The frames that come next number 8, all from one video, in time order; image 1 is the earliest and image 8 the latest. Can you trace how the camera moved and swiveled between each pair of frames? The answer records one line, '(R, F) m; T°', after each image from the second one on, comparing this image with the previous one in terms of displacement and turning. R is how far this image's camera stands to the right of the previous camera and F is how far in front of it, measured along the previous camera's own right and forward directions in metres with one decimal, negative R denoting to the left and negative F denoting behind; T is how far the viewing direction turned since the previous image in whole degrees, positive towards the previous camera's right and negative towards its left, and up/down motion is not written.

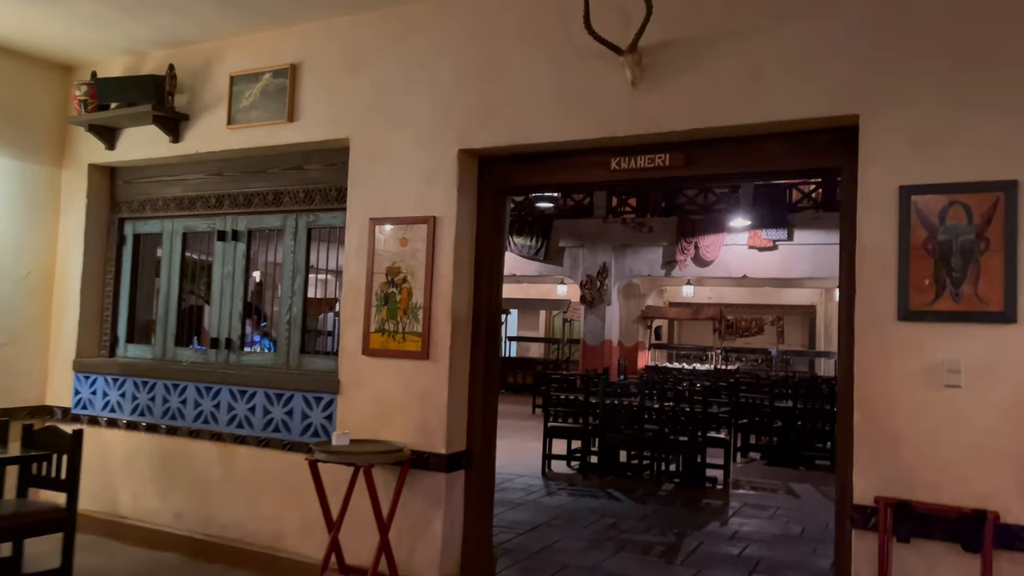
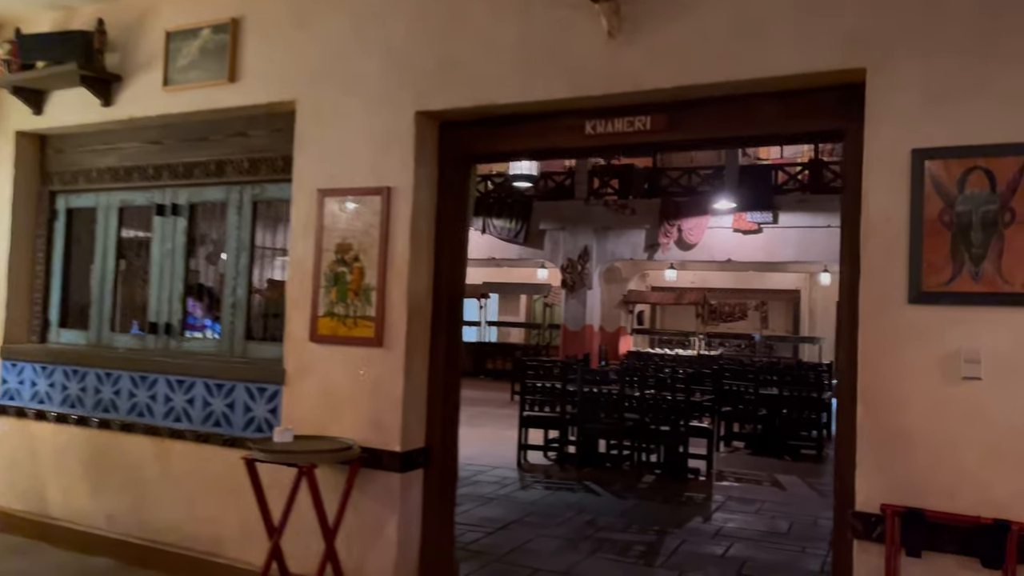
(+0.1, +0.4) m; +1°
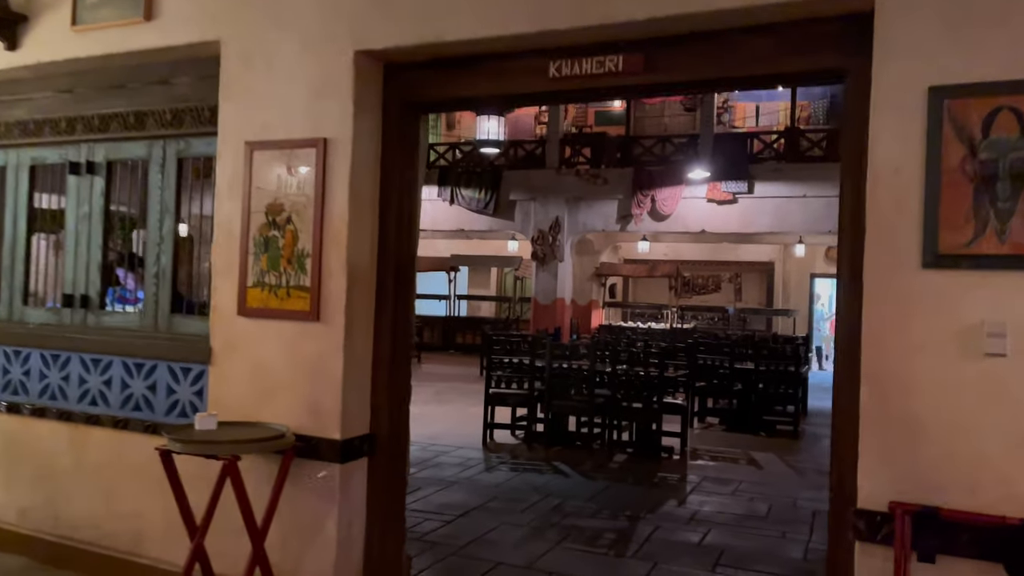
(+0.1, +0.4) m; +2°
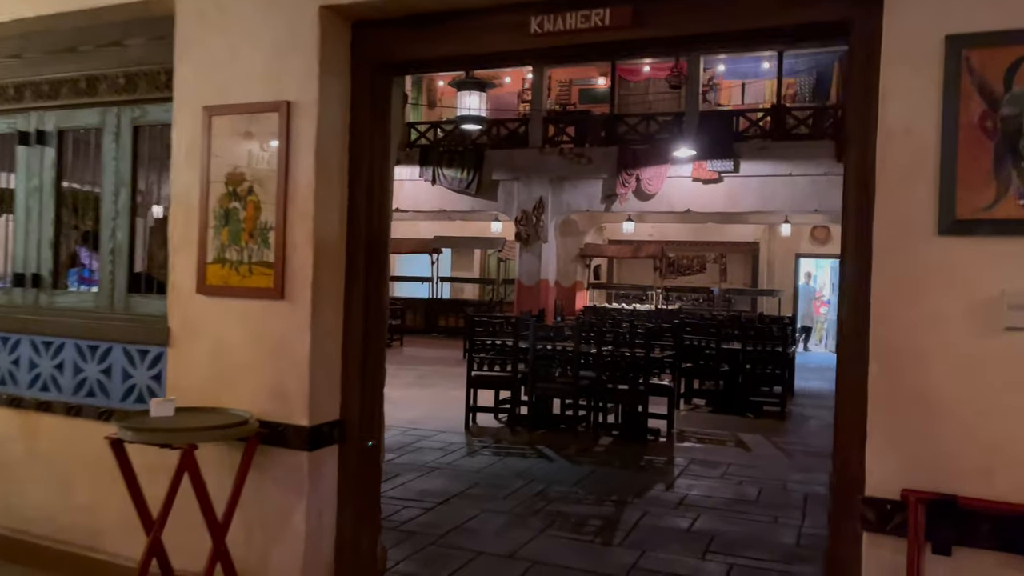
(0.0, +0.2) m; +1°
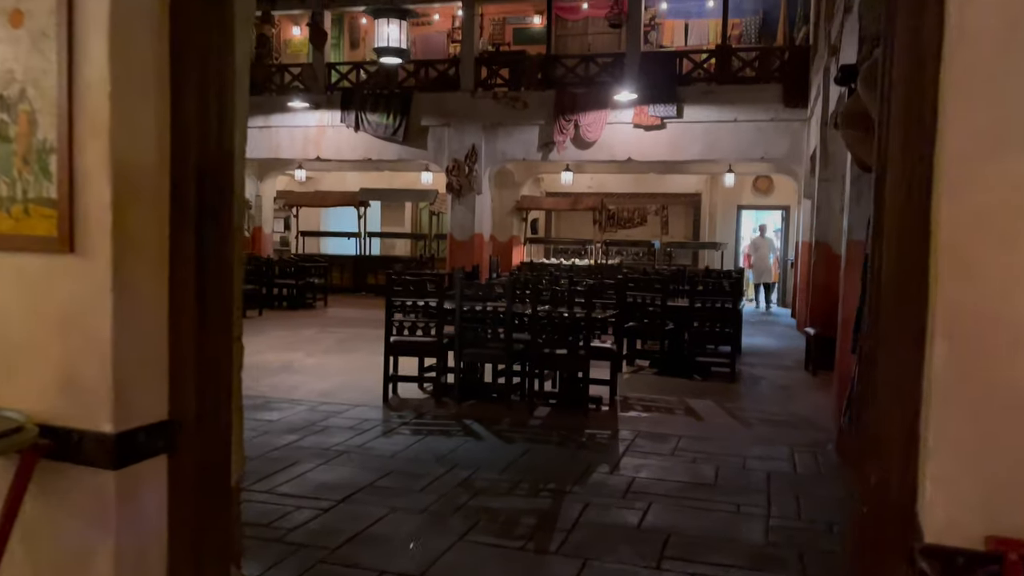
(+0.1, +0.8) m; +4°
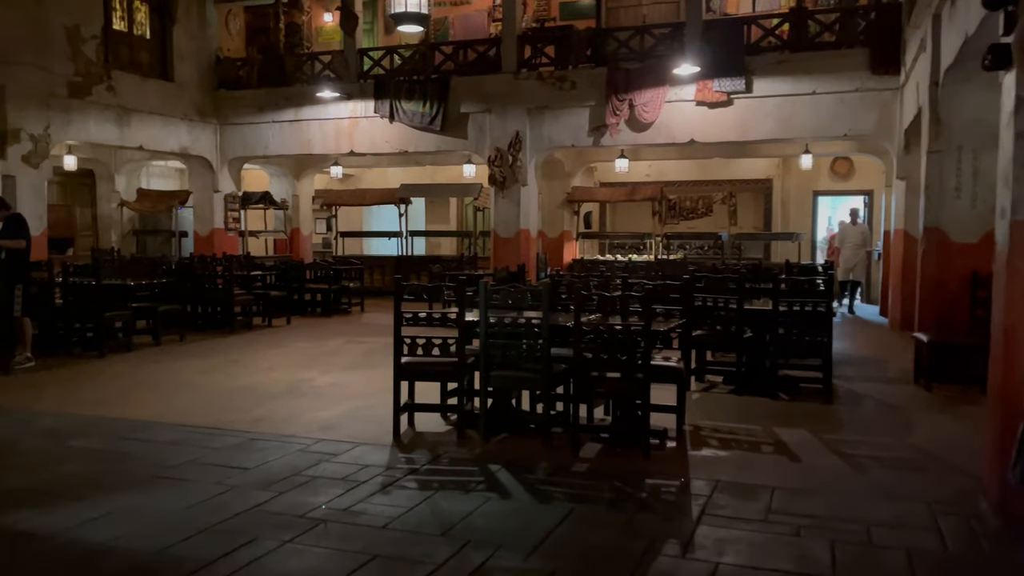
(+0.1, +1.2) m; -4°
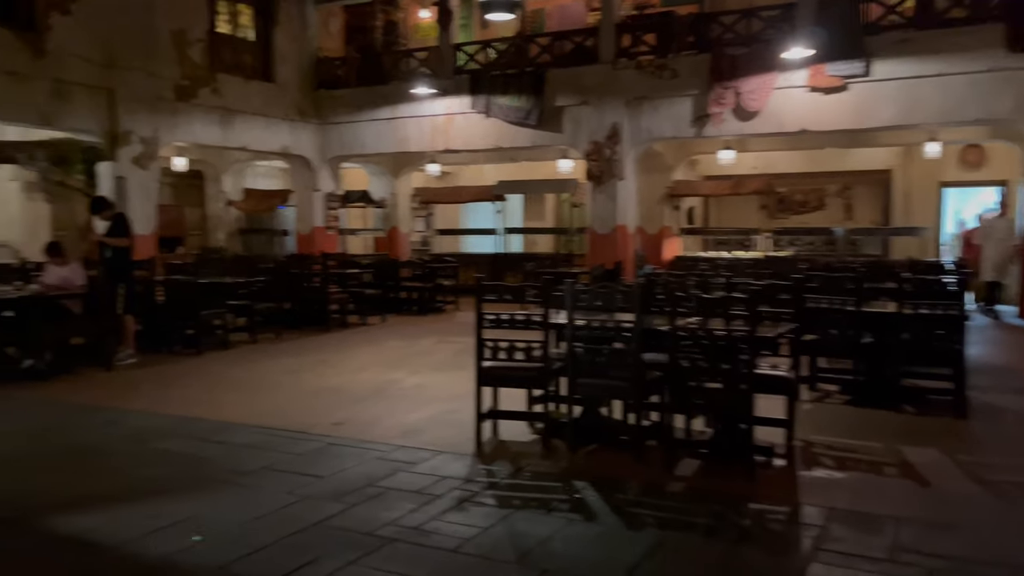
(+0.1, +0.3) m; -7°
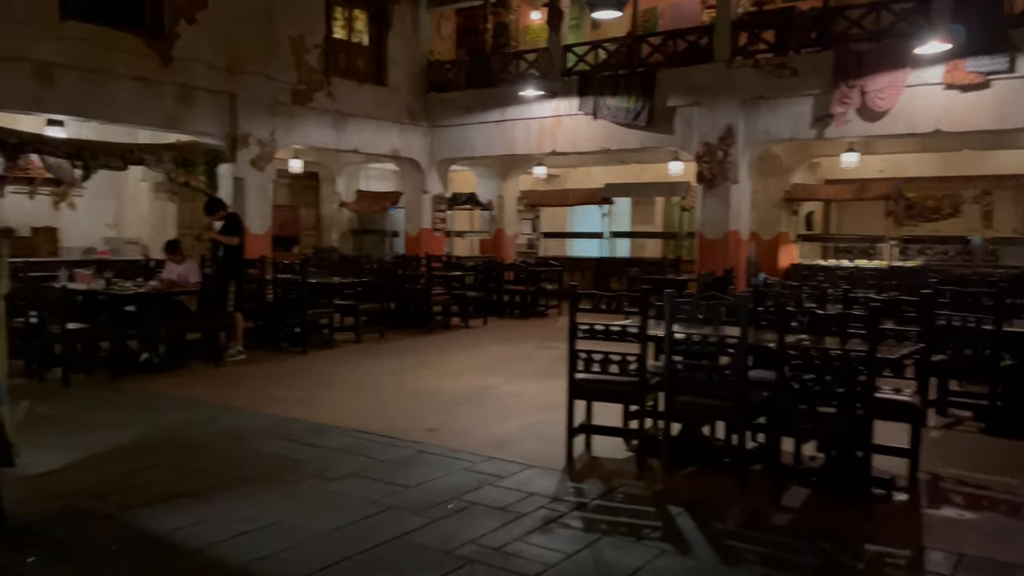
(+0.1, +0.2) m; -8°
